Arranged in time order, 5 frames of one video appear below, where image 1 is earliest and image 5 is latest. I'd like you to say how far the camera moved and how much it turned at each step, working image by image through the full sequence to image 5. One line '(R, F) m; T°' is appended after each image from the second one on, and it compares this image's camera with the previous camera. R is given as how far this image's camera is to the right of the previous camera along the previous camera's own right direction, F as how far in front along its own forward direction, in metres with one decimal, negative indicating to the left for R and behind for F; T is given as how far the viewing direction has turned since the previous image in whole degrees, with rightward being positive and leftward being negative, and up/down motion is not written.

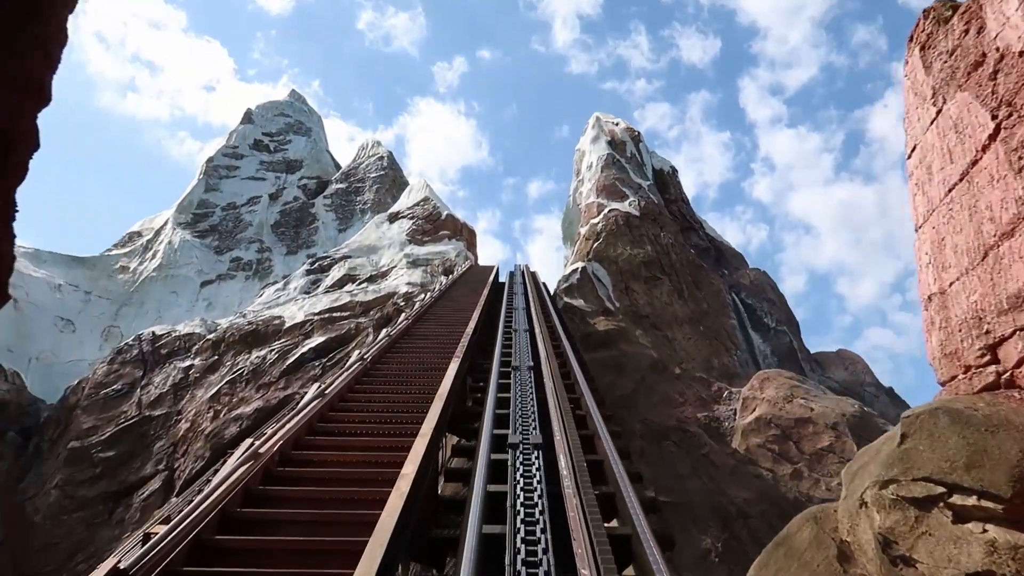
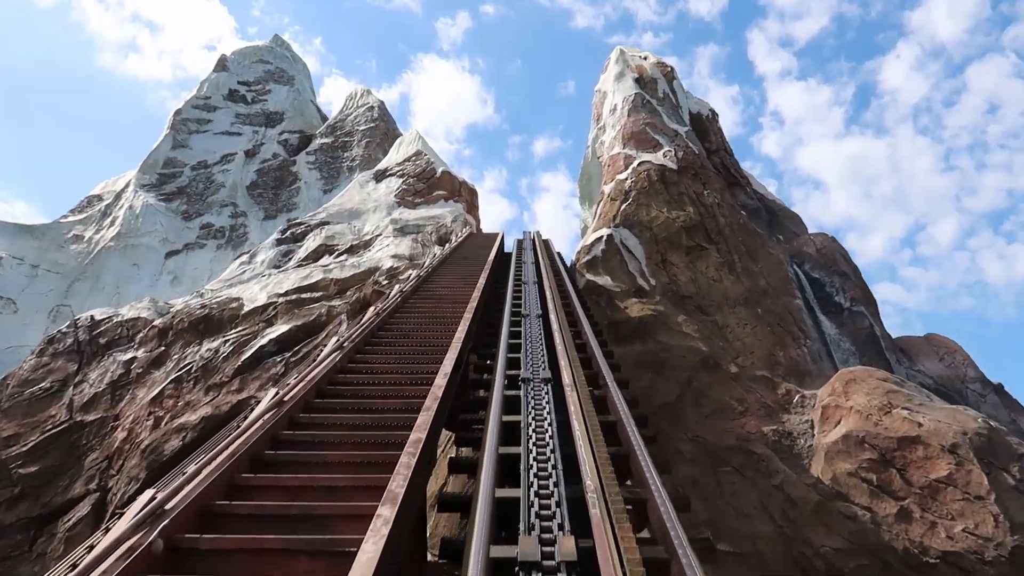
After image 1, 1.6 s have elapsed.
(0.0, +3.6) m; -1°
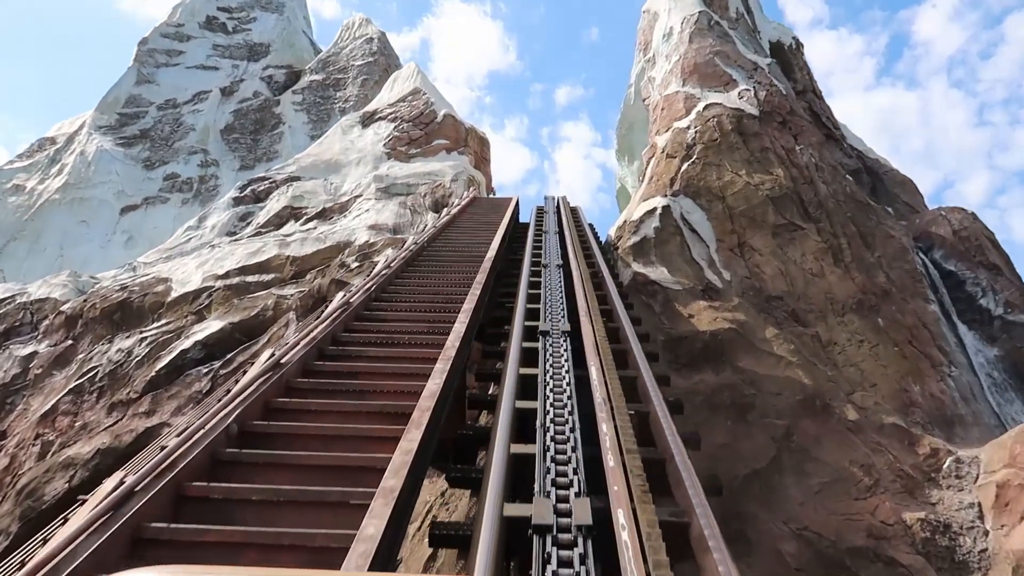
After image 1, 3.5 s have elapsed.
(+0.1, +4.0) m; -1°
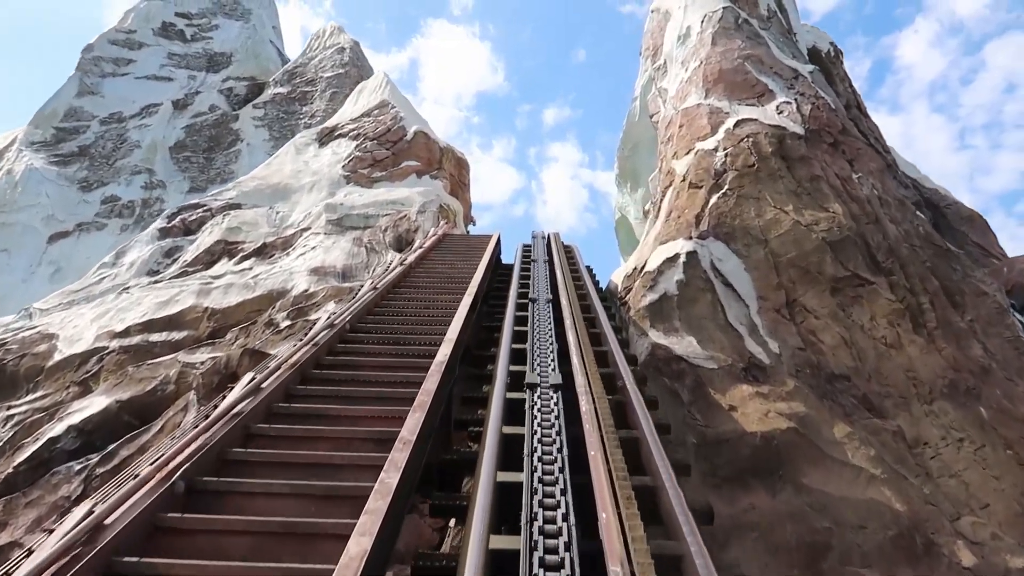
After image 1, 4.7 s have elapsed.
(+0.1, +2.5) m; +1°
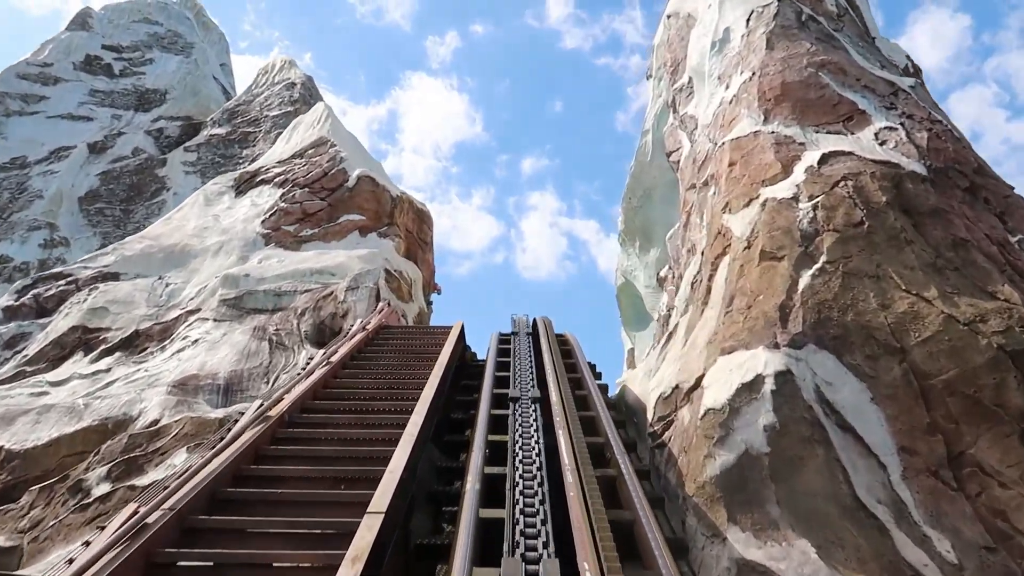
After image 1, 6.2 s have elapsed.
(+0.1, +3.2) m; +1°
